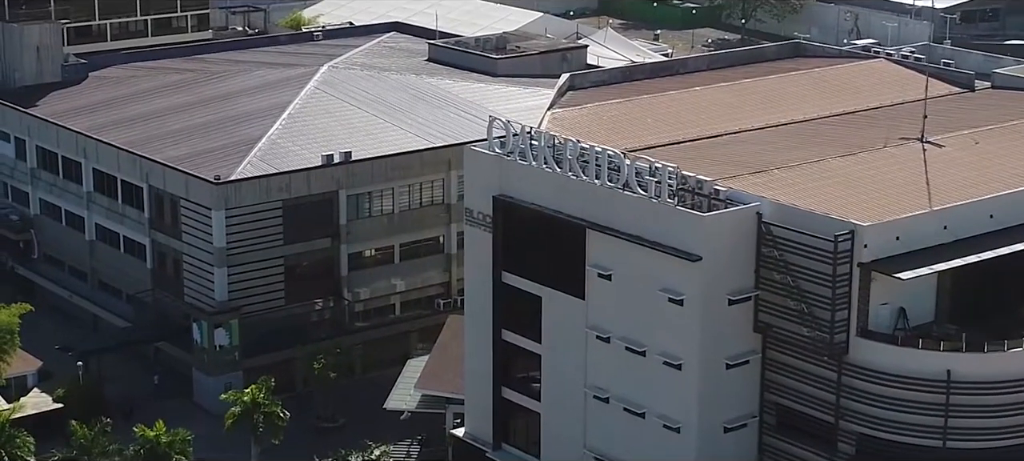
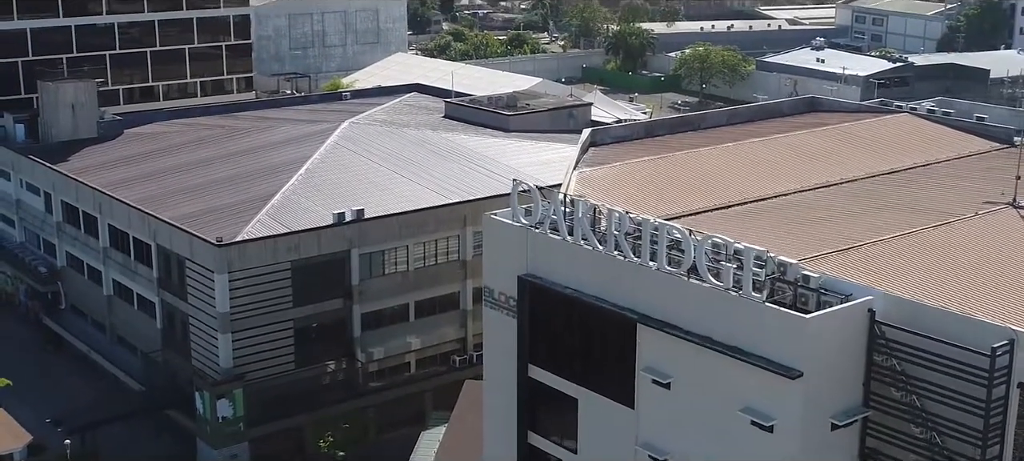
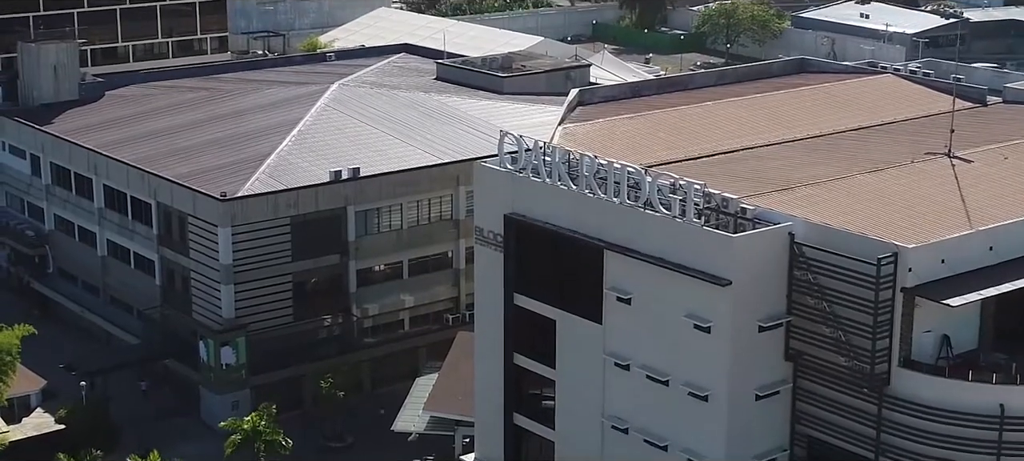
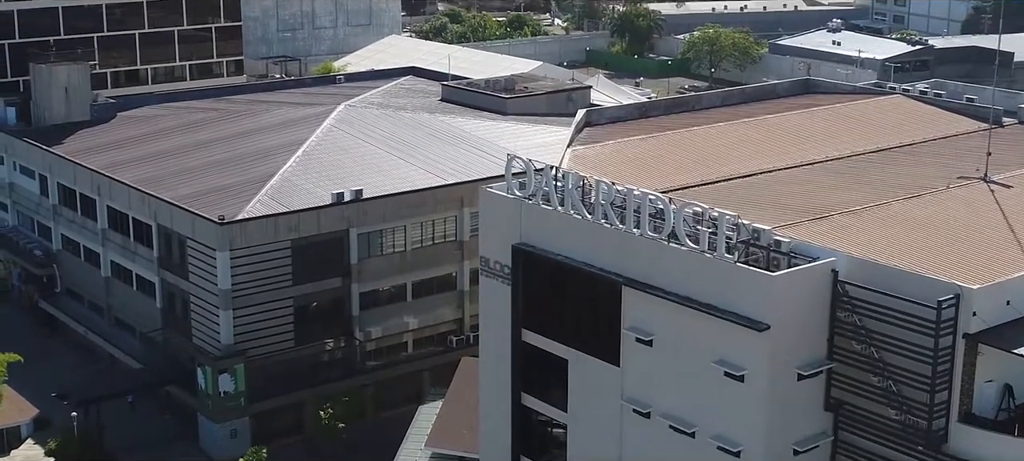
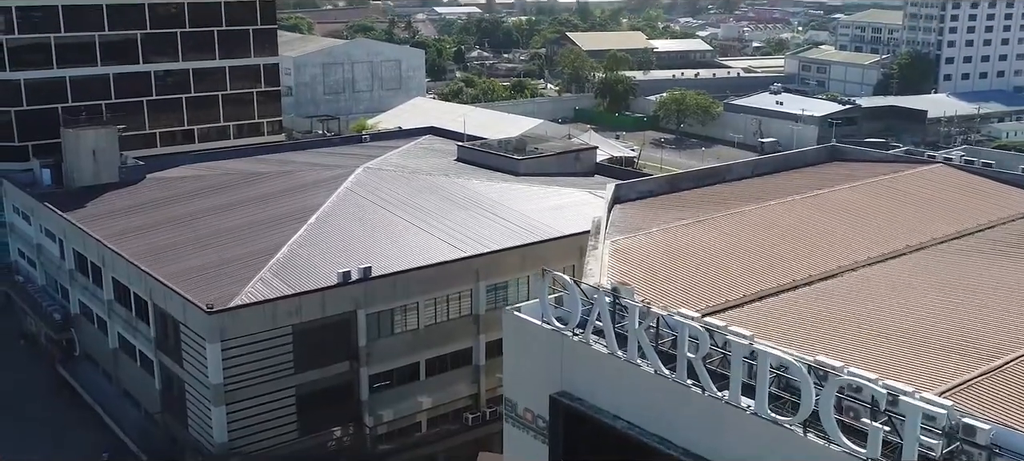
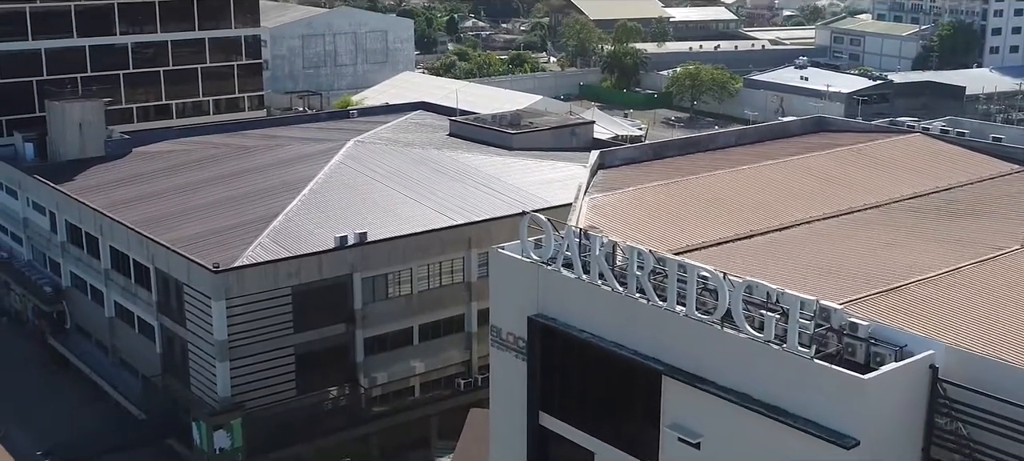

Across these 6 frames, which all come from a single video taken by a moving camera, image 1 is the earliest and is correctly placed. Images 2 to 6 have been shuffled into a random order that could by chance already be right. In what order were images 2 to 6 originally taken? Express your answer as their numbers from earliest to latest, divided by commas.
3, 4, 2, 6, 5
